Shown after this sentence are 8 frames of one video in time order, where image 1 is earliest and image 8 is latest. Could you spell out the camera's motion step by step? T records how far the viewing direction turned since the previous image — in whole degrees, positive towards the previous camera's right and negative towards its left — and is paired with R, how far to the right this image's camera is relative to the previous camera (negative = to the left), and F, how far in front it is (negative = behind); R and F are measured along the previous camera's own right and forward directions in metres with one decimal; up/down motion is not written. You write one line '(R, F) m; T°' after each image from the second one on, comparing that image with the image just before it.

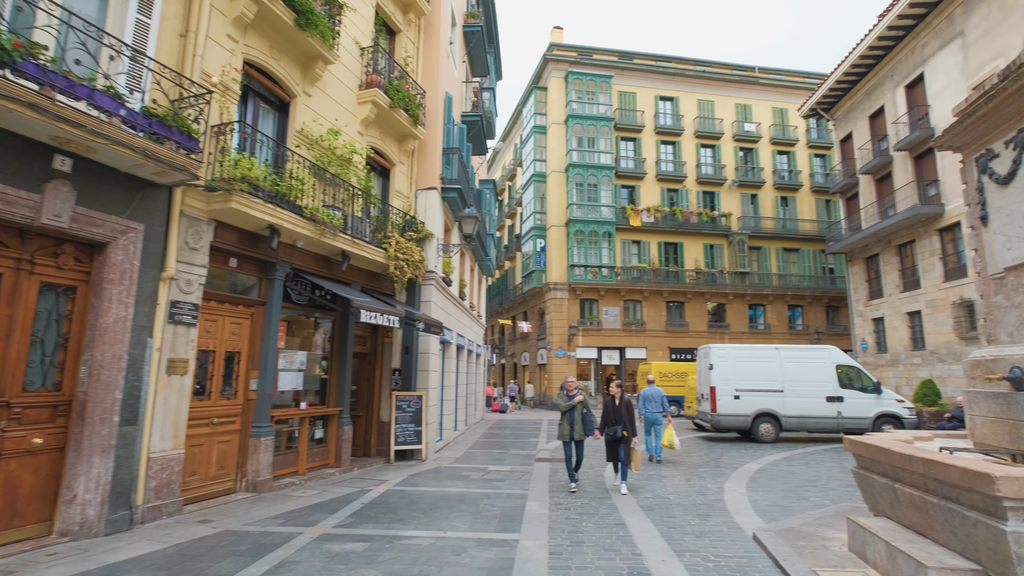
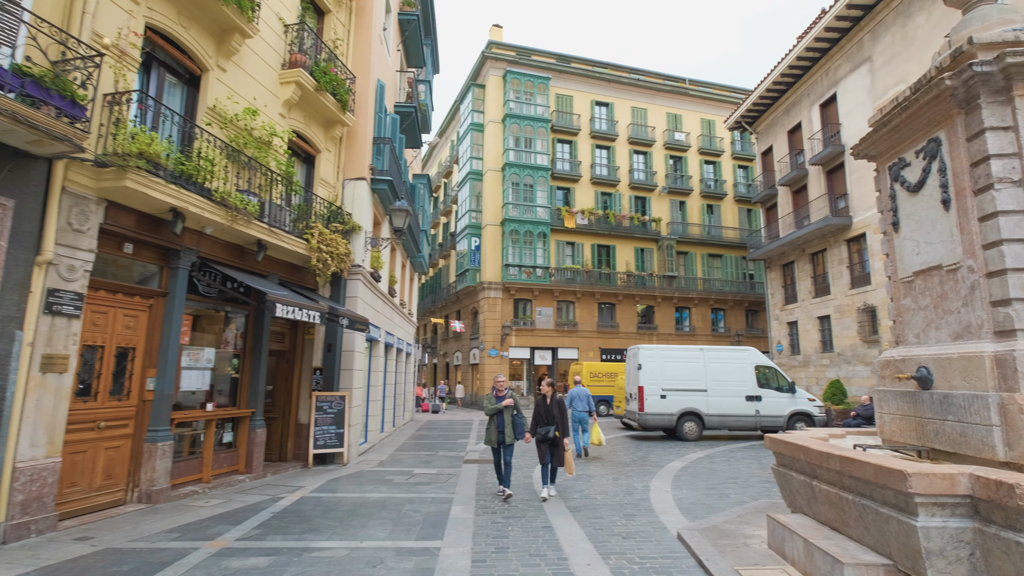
(+0.1, +0.3) m; +7°
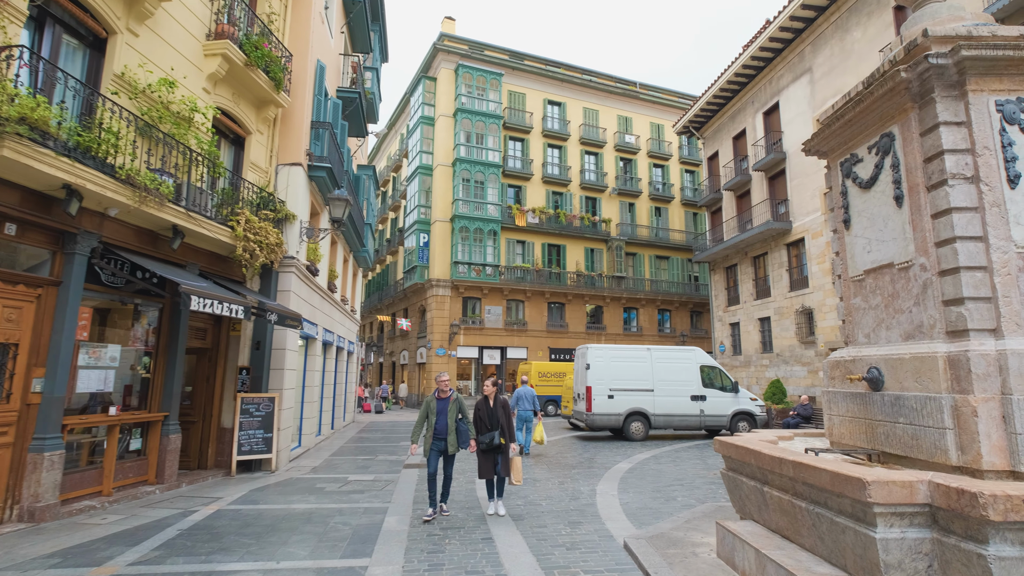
(+0.1, +0.4) m; +5°
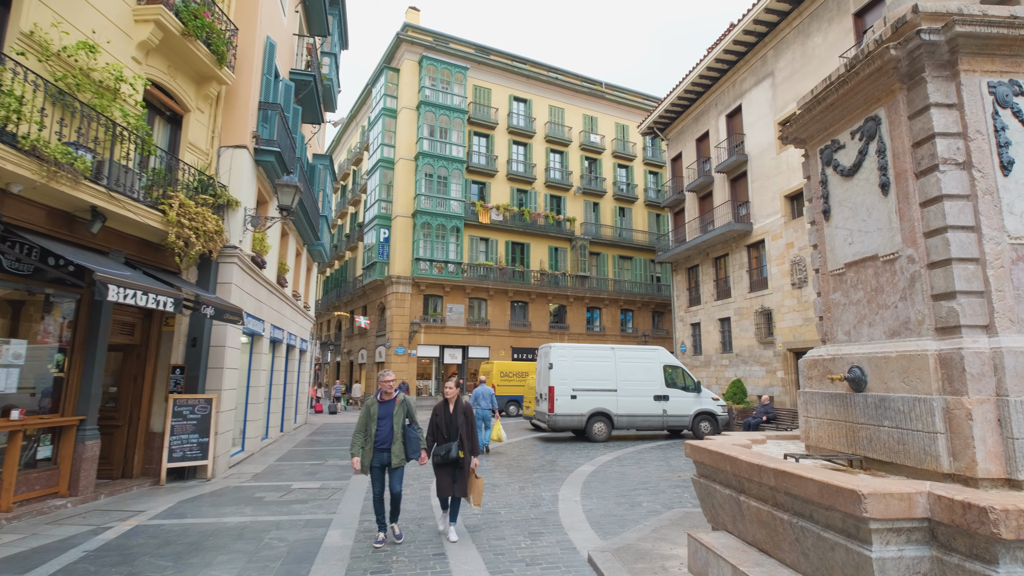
(+0.1, +0.5) m; +4°
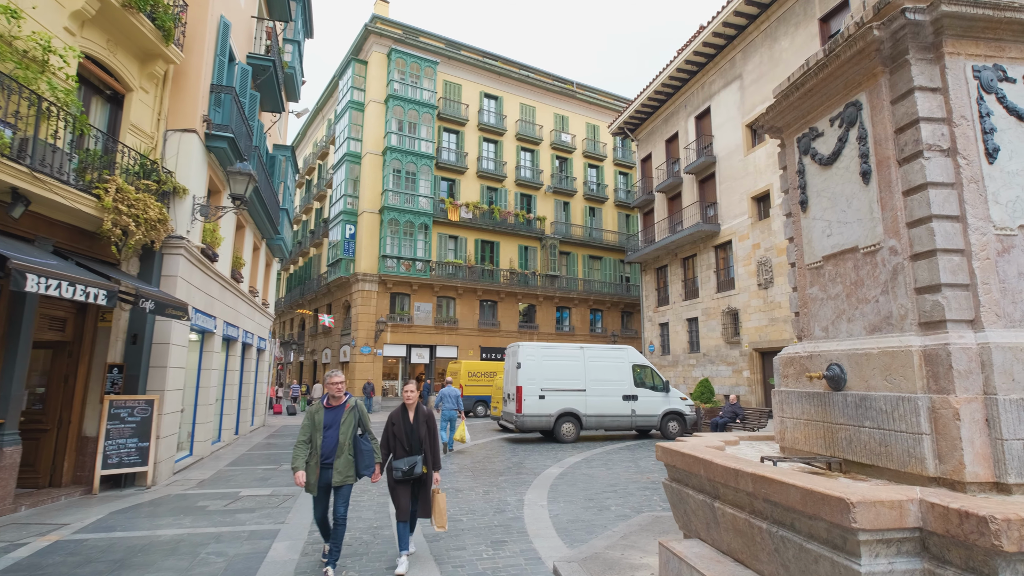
(+0.1, +0.3) m; +3°
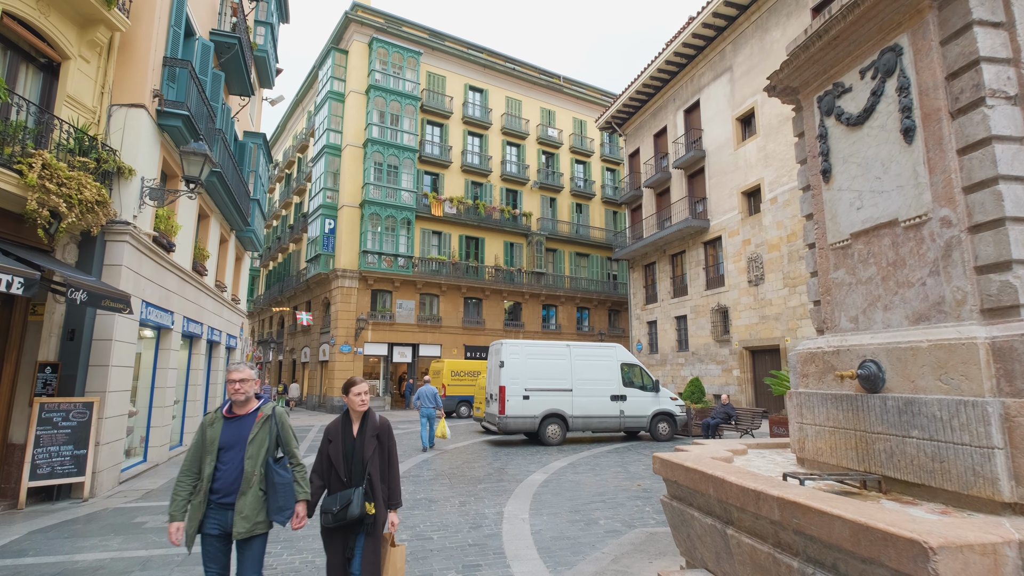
(+0.1, +0.7) m; +1°
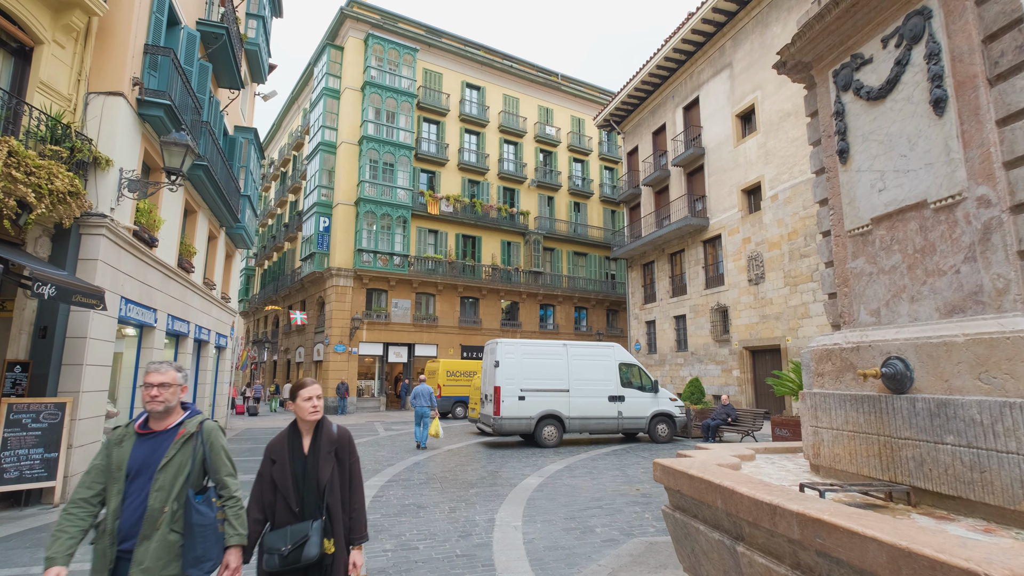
(+0.1, +0.3) m; 0°
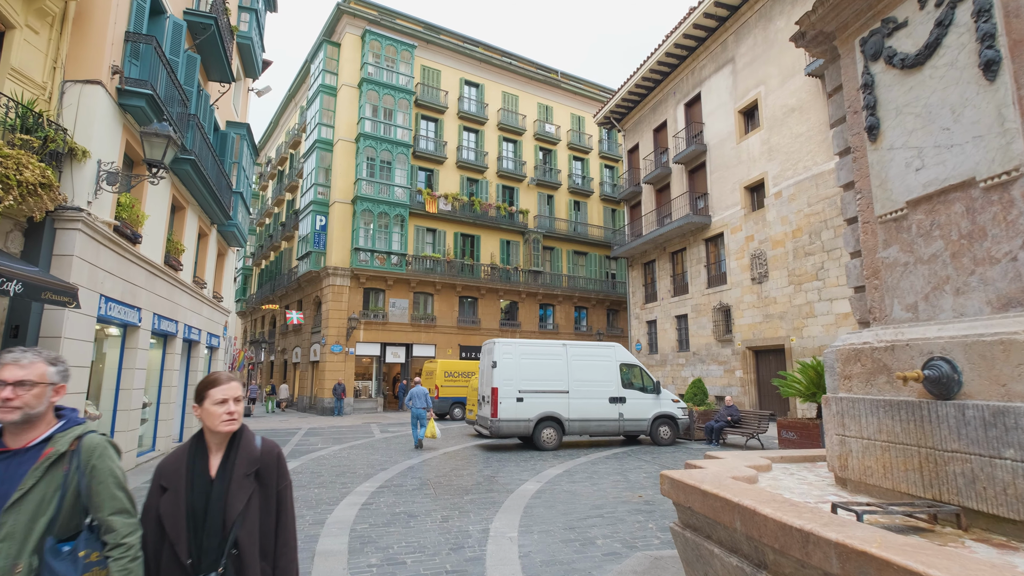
(+0.1, +0.4) m; 0°
